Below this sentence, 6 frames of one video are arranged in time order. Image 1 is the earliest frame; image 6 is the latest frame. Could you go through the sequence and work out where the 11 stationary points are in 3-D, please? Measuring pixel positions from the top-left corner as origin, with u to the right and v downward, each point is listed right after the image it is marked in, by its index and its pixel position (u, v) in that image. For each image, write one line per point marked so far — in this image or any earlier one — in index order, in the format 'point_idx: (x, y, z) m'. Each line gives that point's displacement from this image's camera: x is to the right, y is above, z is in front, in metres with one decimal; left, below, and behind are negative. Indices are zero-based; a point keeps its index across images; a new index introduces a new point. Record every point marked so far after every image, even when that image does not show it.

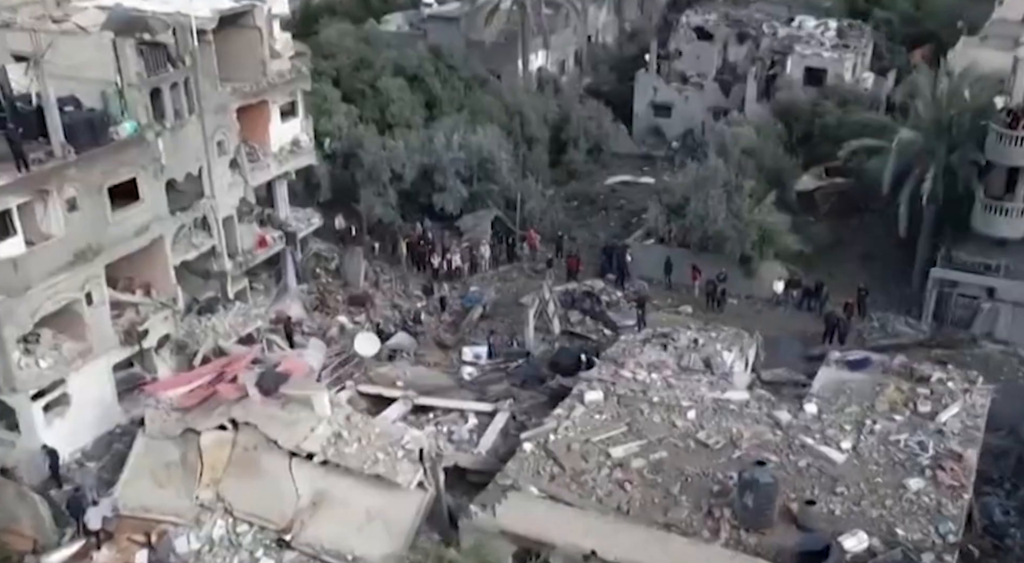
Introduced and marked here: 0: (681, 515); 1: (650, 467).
0: (+2.8, -3.8, +18.3) m
1: (+2.4, -3.2, +19.6) m
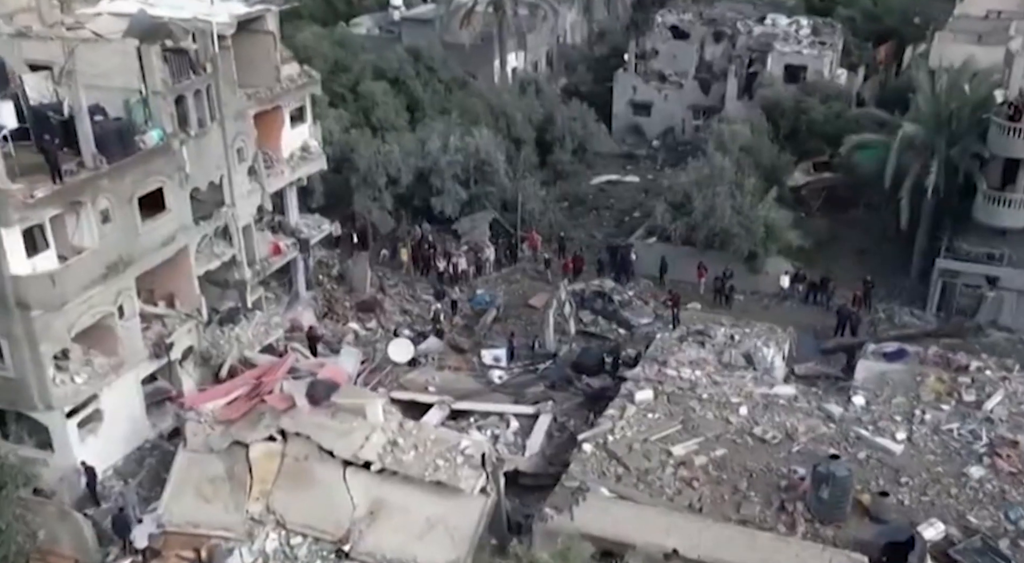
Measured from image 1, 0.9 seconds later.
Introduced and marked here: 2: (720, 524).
0: (+4.0, -3.7, +18.4) m
1: (+3.5, -3.2, +19.7) m
2: (+3.3, -3.8, +17.5) m
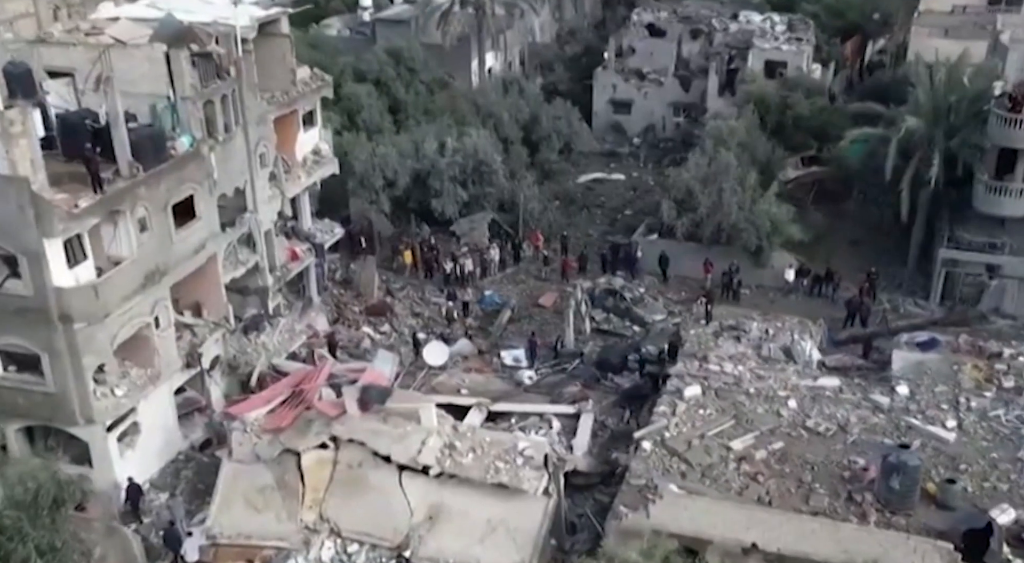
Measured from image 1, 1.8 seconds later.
0: (+5.1, -3.6, +18.6) m
1: (+4.6, -3.1, +19.9) m
2: (+4.5, -3.7, +17.7) m
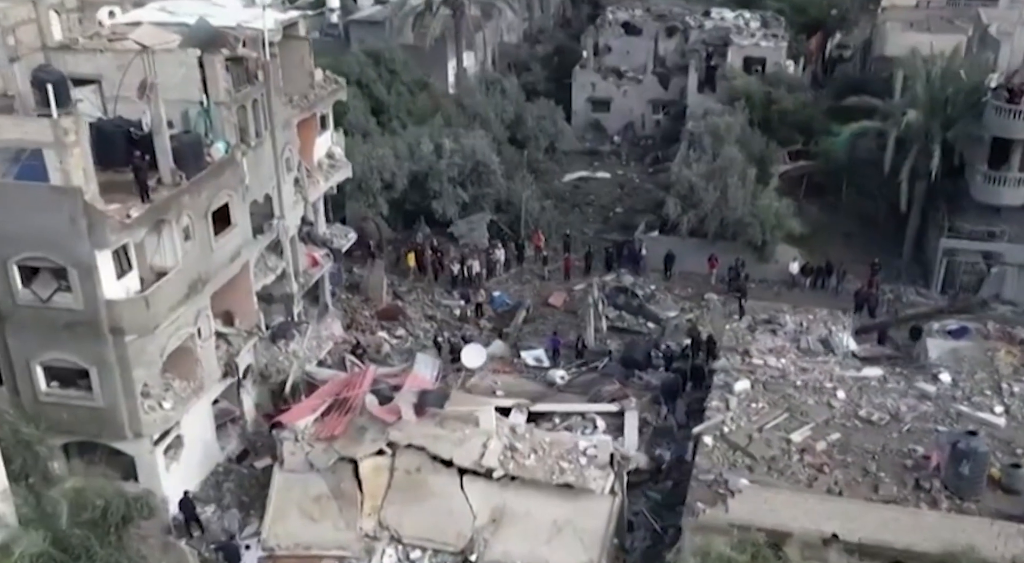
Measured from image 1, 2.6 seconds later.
0: (+6.3, -3.5, +18.9) m
1: (+5.8, -3.0, +20.2) m
2: (+5.8, -3.6, +17.9) m
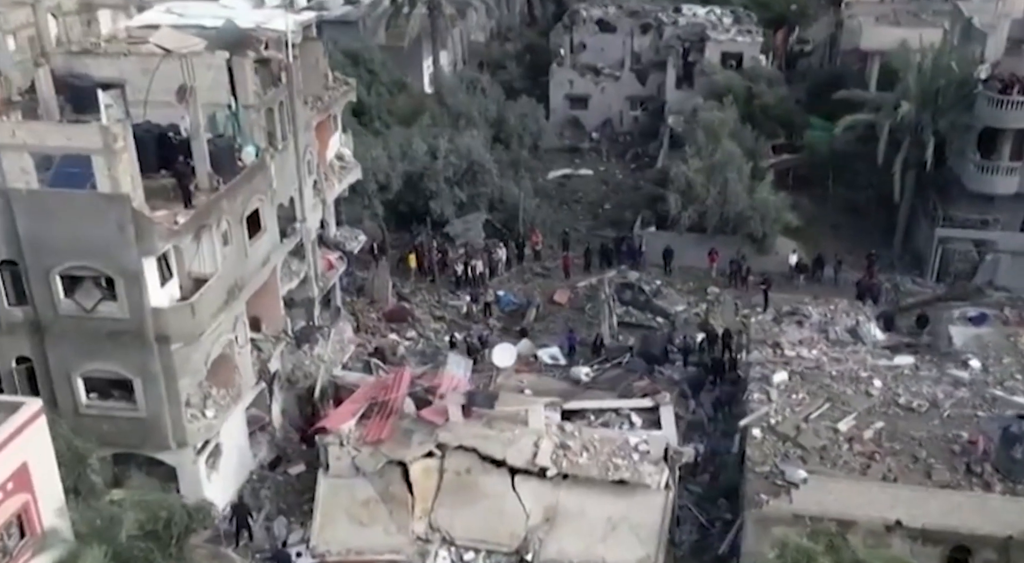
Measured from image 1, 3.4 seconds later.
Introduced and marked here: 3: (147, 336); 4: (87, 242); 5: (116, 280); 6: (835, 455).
0: (+7.4, -3.3, +19.3) m
1: (+6.7, -2.8, +20.5) m
2: (+6.9, -3.4, +18.3) m
3: (-6.3, -1.0, +19.5) m
4: (-7.0, +0.7, +18.7) m
5: (-6.7, 0.0, +19.0) m
6: (+5.7, -3.1, +19.9) m
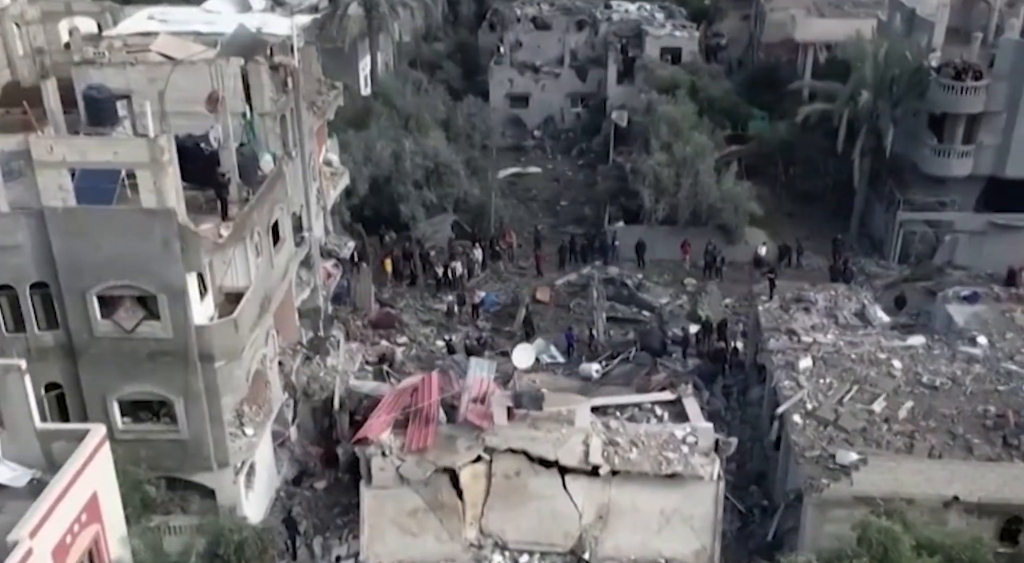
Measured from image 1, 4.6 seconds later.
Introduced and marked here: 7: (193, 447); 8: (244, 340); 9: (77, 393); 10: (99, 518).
0: (+8.3, -3.0, +20.0) m
1: (+7.5, -2.5, +21.1) m
2: (+8.0, -3.1, +18.9) m
3: (-5.3, -1.2, +18.8) m
4: (-6.1, +0.3, +18.0) m
5: (-5.7, -0.3, +18.4) m
6: (+6.6, -2.8, +20.5) m
7: (-5.5, -2.9, +19.6) m
8: (-4.6, -1.0, +19.5) m
9: (-7.4, -1.9, +19.3) m
10: (-5.9, -3.4, +16.1) m
